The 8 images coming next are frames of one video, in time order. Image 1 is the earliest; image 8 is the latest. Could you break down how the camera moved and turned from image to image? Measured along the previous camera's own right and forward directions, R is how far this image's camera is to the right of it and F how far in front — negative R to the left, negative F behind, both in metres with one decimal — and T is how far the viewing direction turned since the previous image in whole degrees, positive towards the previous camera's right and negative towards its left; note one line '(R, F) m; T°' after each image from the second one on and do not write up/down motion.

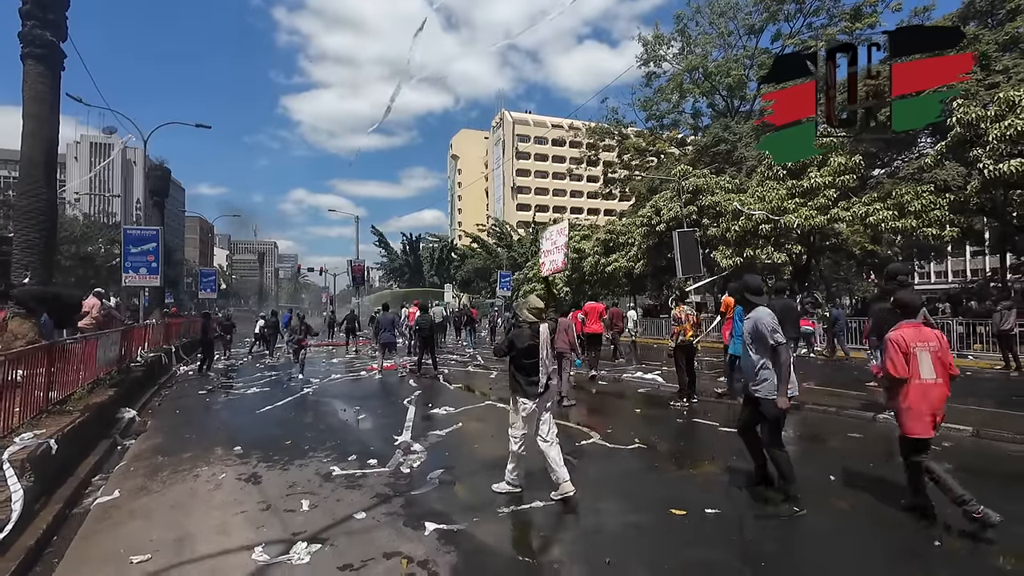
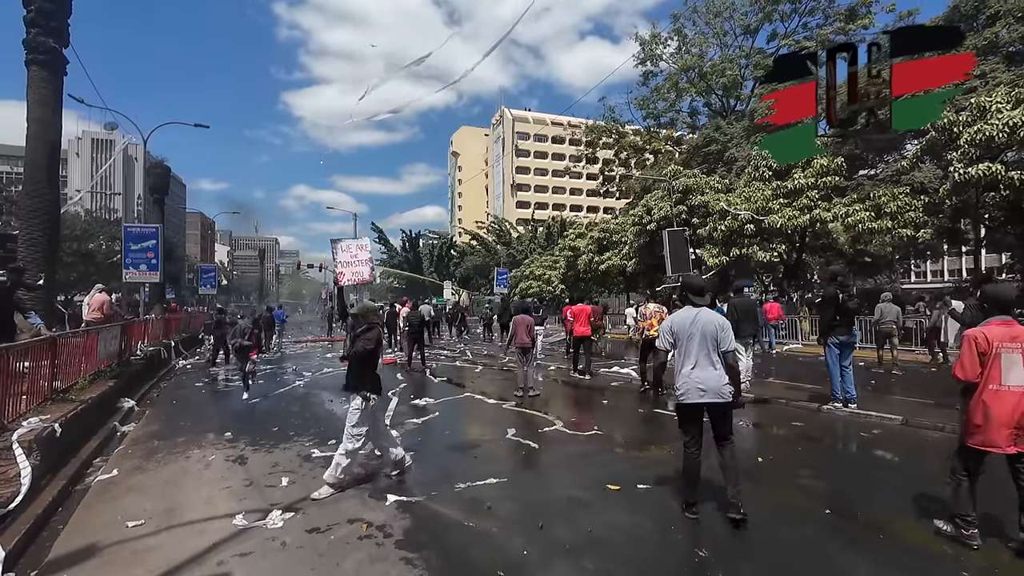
(+0.5, -0.5) m; 0°
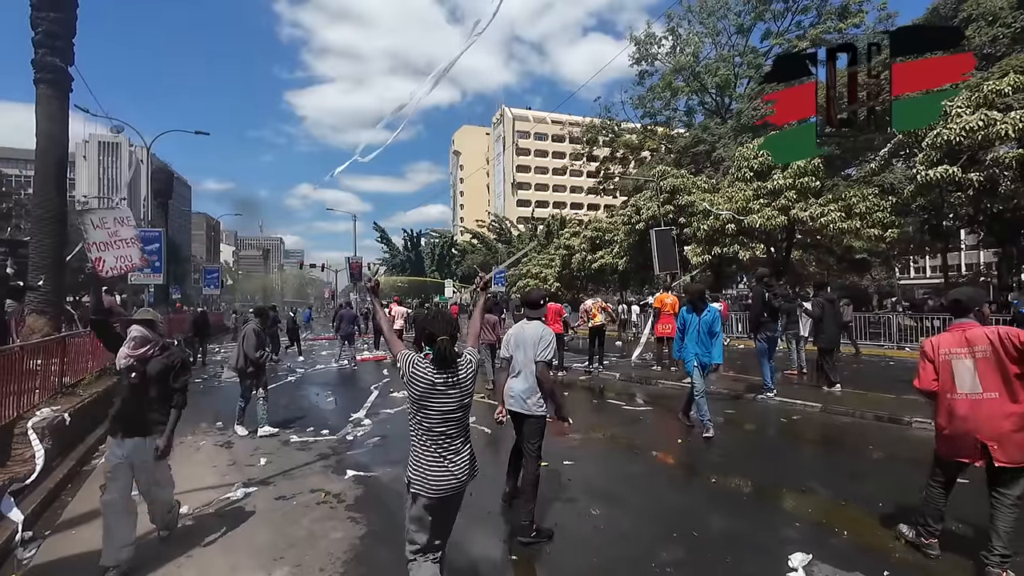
(+0.8, -0.8) m; -1°
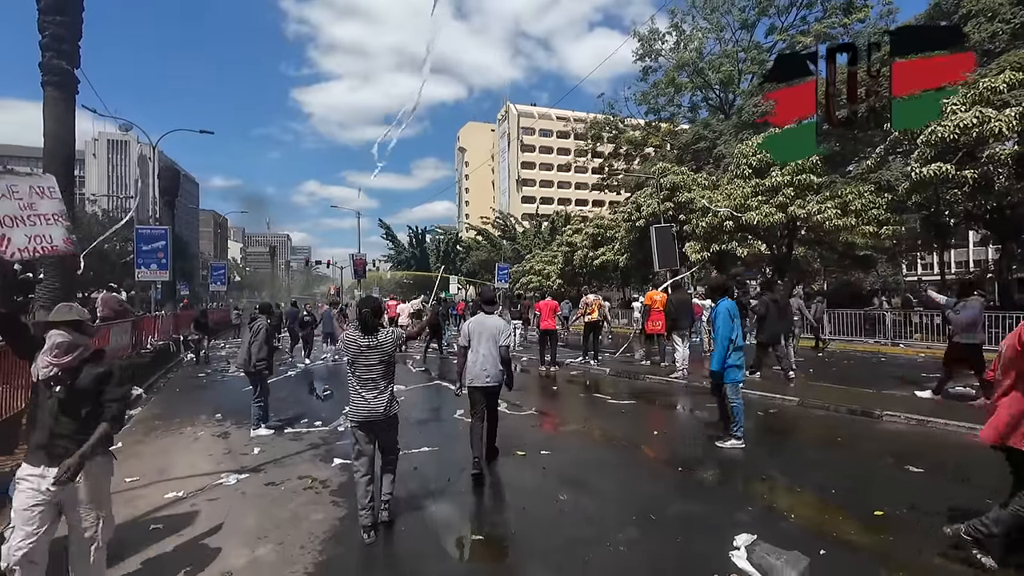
(+0.3, -0.3) m; -1°
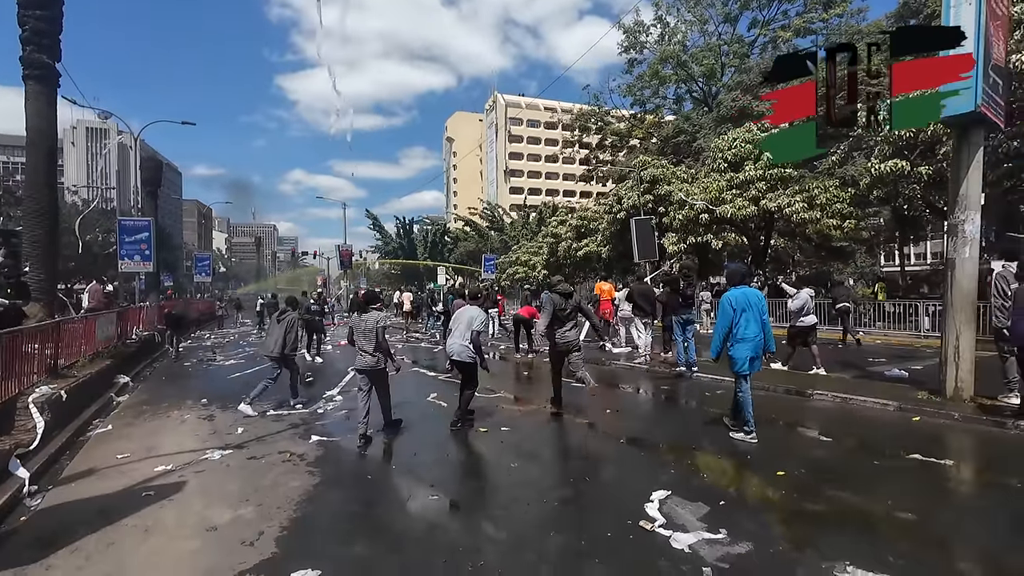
(+0.4, -0.6) m; +1°
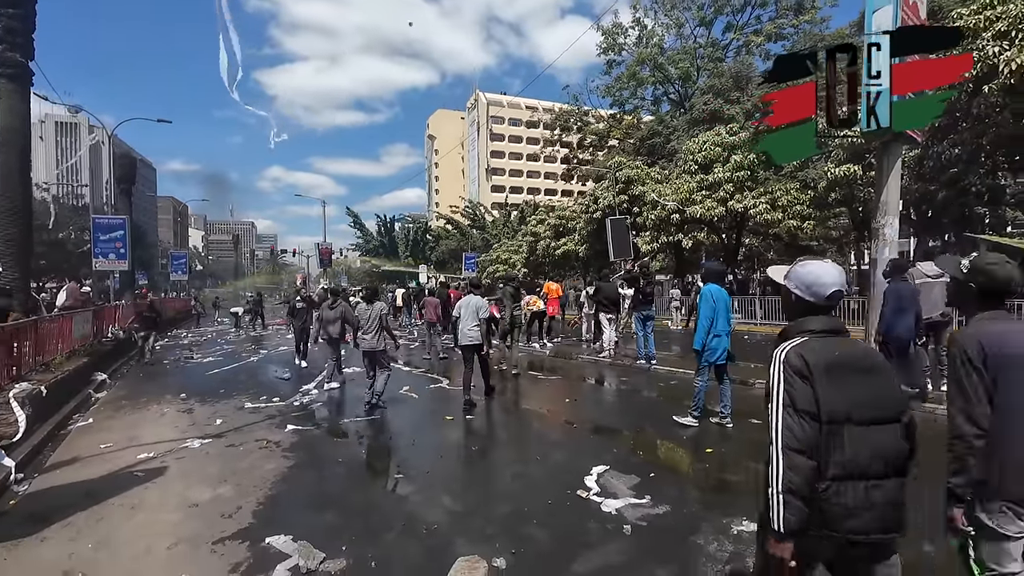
(+0.3, -0.5) m; +2°
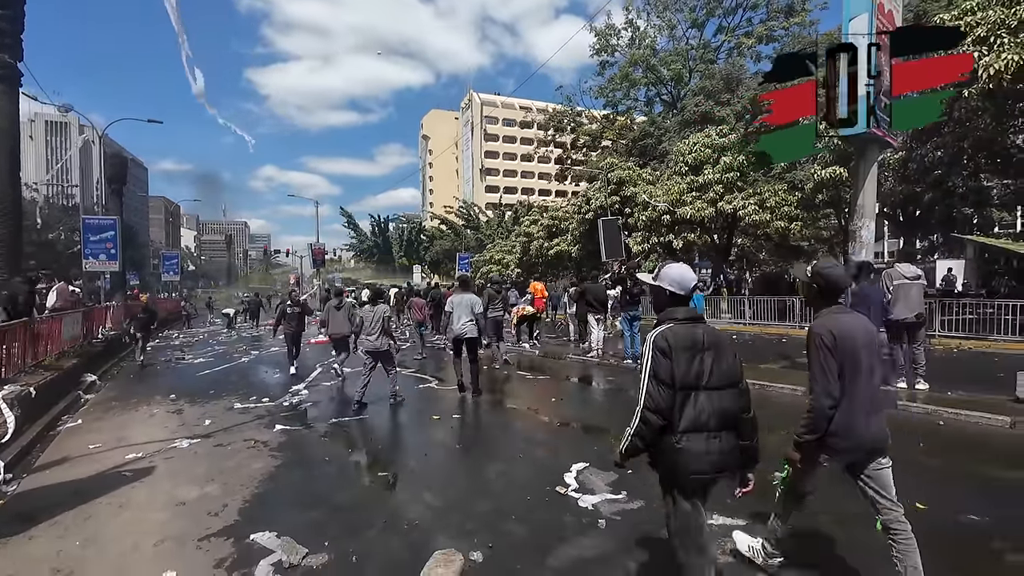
(+0.1, -0.1) m; +1°
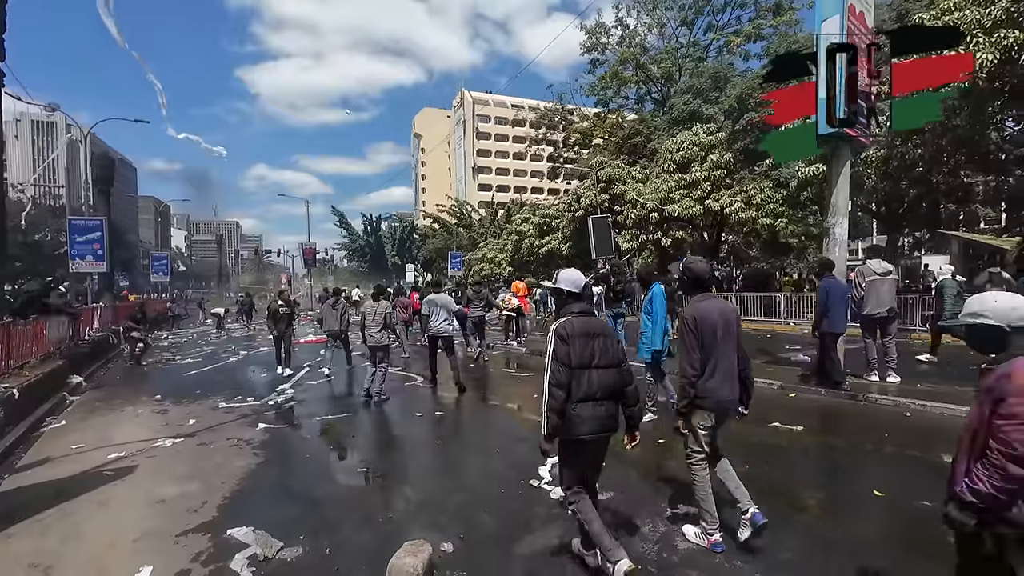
(+0.2, -0.1) m; +1°
